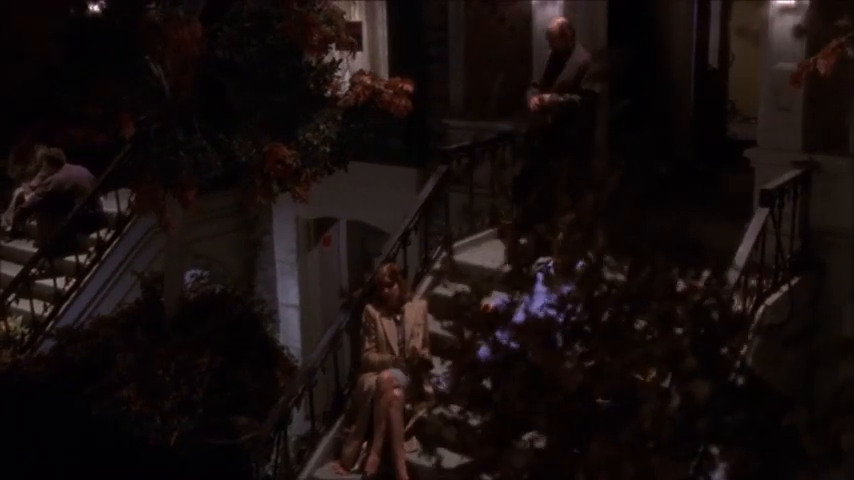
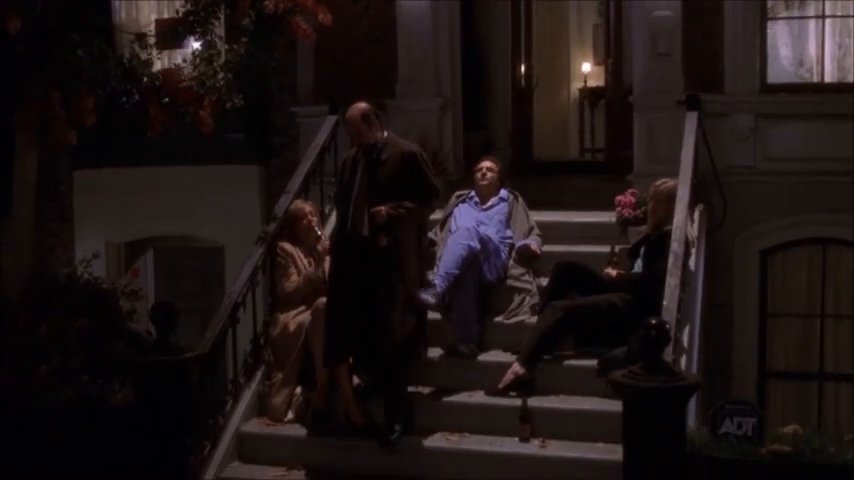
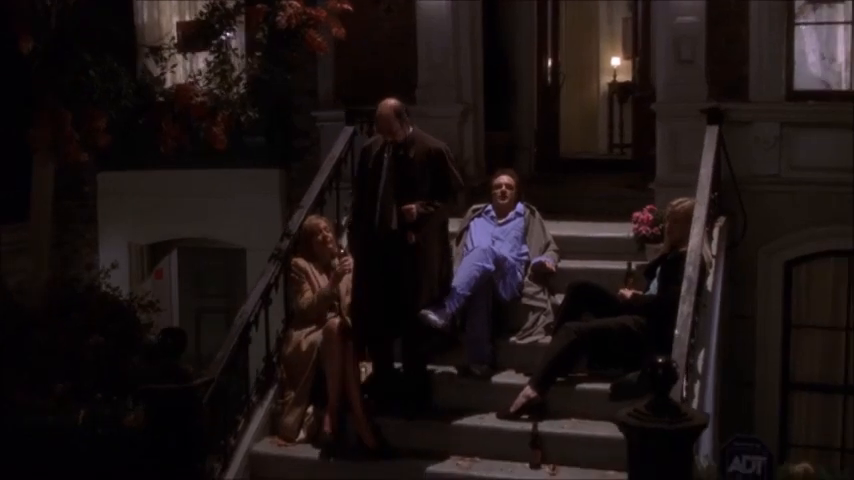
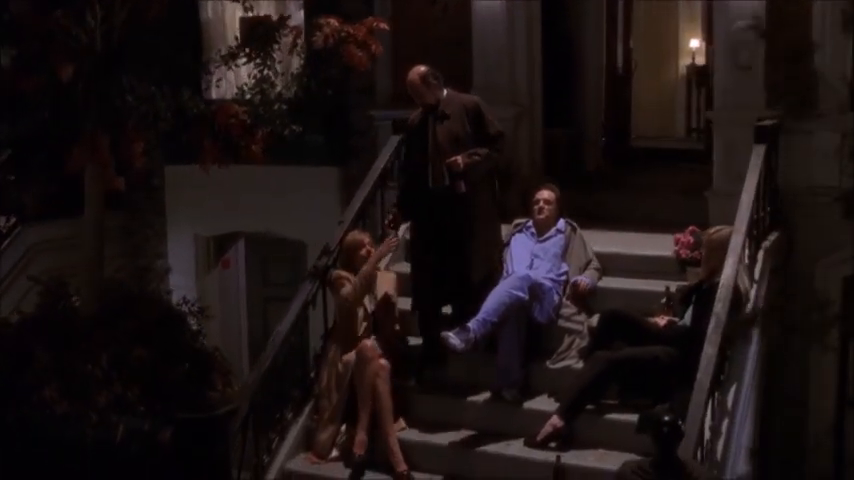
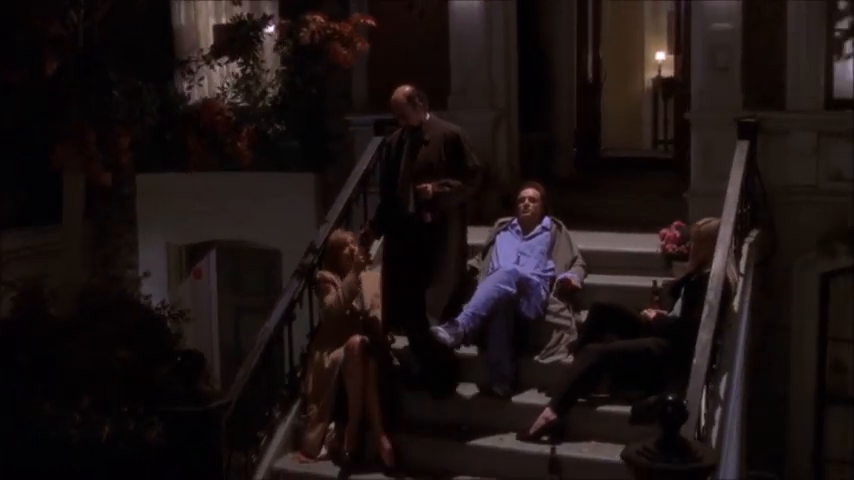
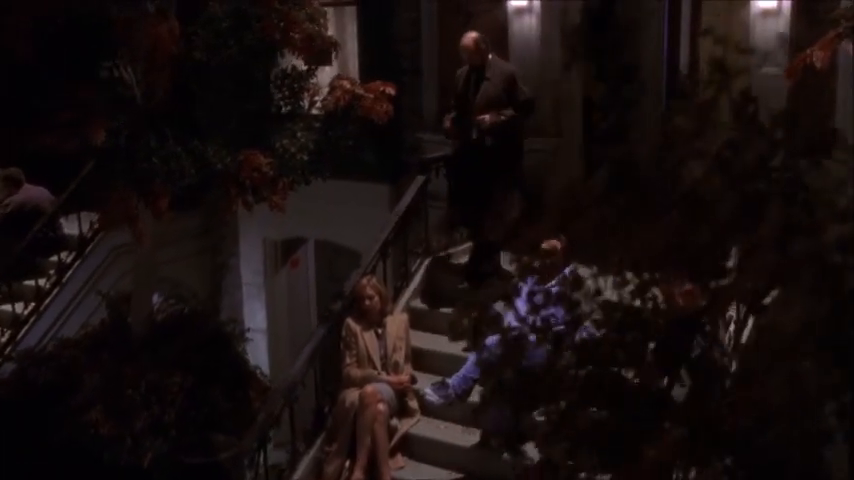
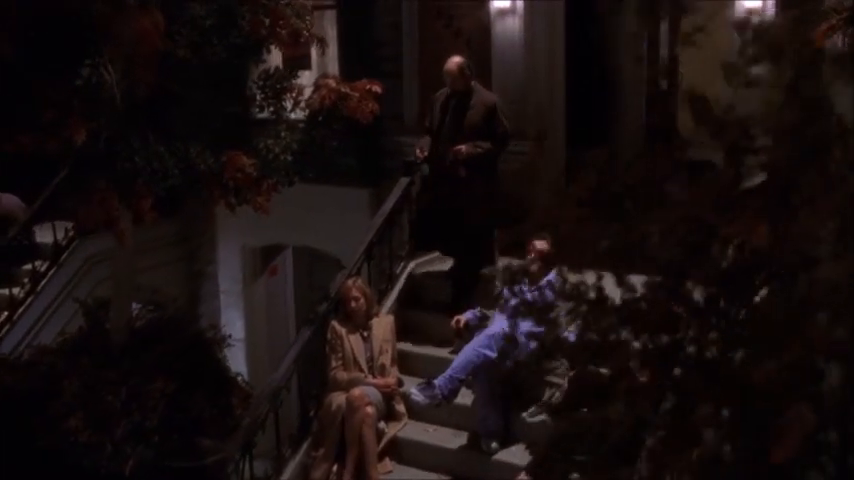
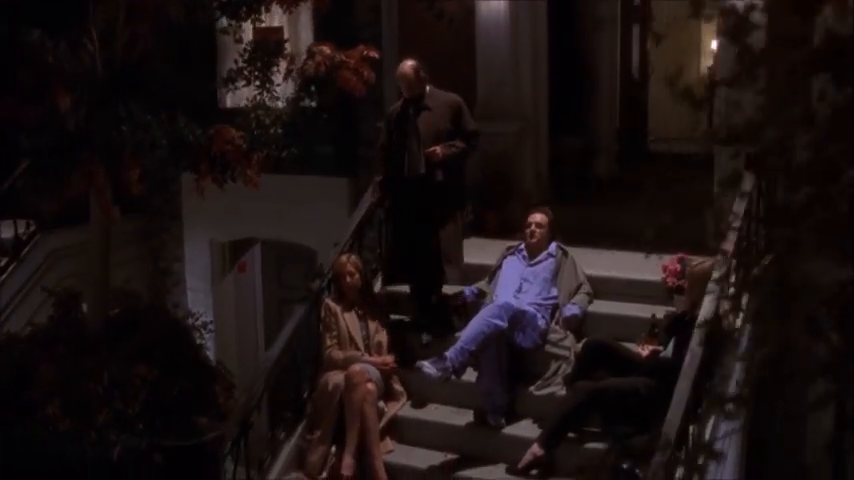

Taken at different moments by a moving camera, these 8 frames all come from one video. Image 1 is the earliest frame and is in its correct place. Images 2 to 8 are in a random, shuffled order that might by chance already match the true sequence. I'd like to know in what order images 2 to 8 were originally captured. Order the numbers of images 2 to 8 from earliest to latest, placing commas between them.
6, 7, 8, 4, 5, 3, 2
